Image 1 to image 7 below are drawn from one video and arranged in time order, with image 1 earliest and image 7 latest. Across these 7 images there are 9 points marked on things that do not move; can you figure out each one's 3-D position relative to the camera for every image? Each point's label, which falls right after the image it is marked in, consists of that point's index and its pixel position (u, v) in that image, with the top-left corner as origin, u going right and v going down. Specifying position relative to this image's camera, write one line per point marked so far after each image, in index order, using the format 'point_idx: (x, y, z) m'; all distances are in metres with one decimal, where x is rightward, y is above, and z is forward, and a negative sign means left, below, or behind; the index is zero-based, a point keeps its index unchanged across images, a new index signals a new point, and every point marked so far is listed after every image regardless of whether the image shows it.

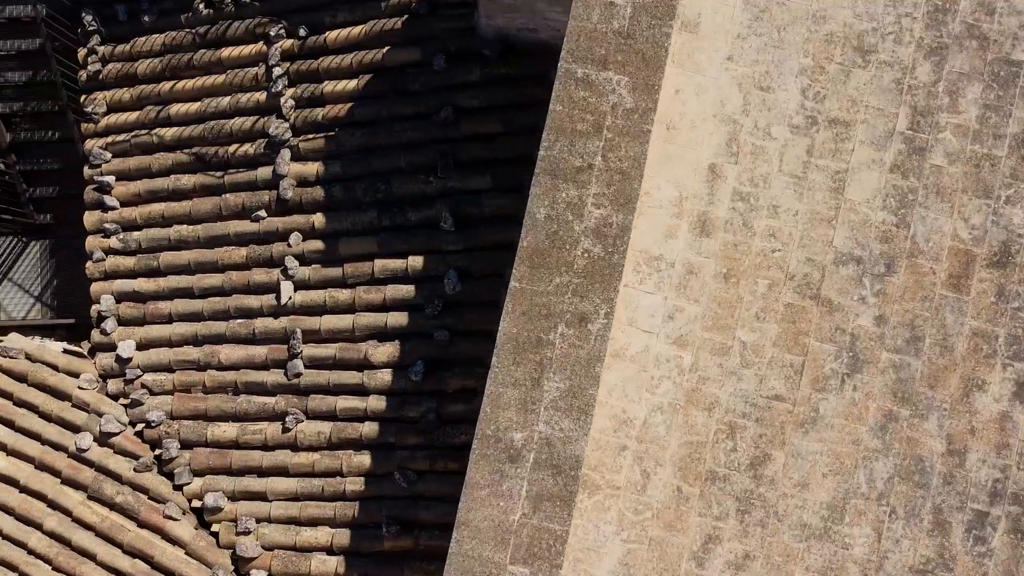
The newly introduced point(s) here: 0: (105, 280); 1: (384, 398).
0: (-5.7, +0.1, +8.3) m
1: (-1.6, -1.4, +7.4) m
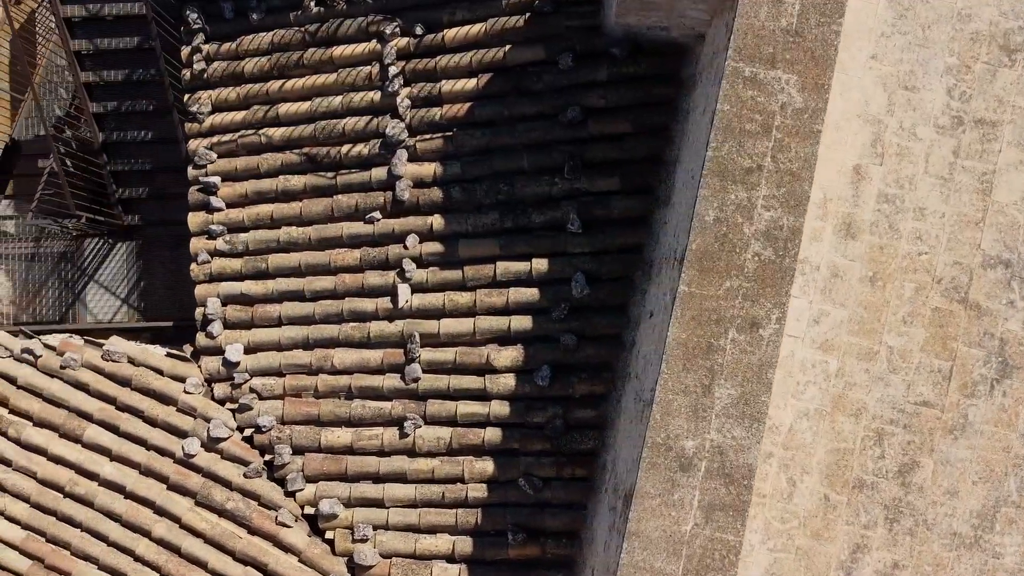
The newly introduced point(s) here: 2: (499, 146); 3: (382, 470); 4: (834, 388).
0: (-4.1, +0.1, +8.1) m
1: (0.0, -1.4, +7.3) m
2: (-0.2, +1.8, +7.4) m
3: (-1.6, -2.3, +7.5) m
4: (+3.5, -1.1, +6.4) m
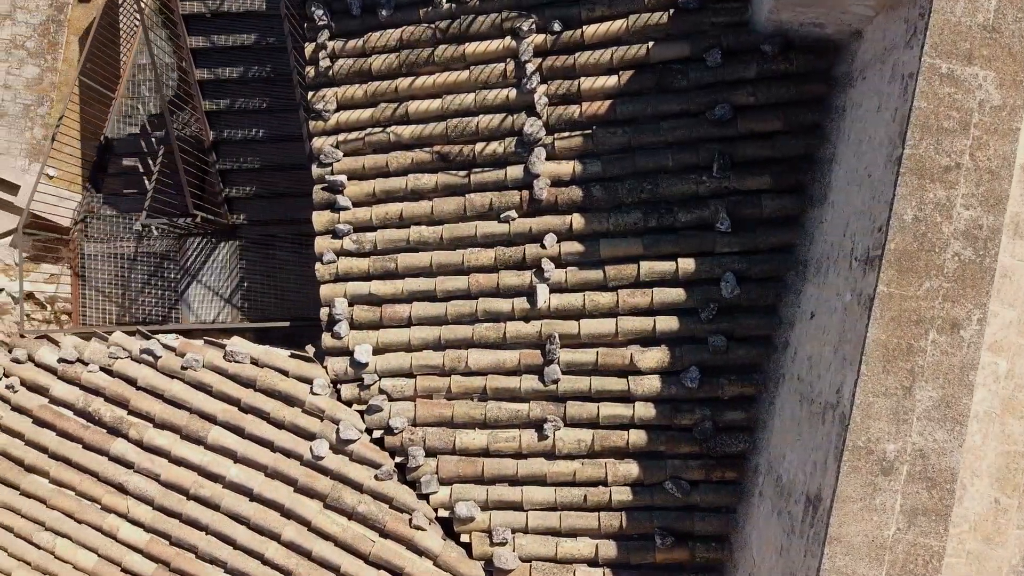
0: (-2.4, +0.1, +8.0) m
1: (+1.7, -1.4, +7.2) m
2: (+1.6, +1.8, +7.3) m
3: (+0.1, -2.3, +7.4) m
4: (+5.2, -1.1, +6.3) m
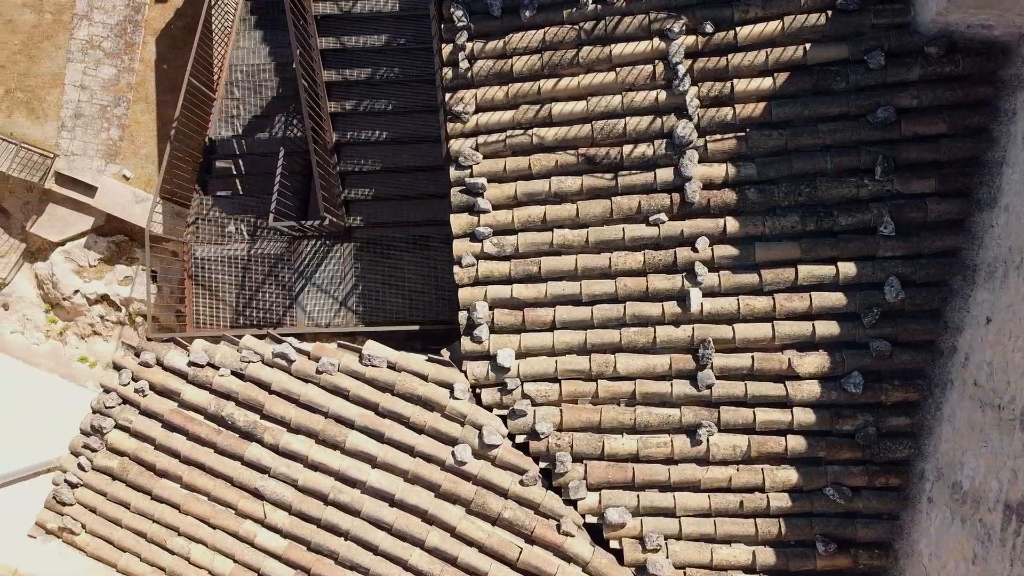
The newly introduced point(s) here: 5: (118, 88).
0: (-0.5, 0.0, +8.0) m
1: (+3.6, -1.5, +7.1) m
2: (+3.5, +1.7, +7.3) m
3: (+2.0, -2.4, +7.4) m
4: (+7.1, -1.1, +6.3) m
5: (-9.4, +4.8, +14.2) m
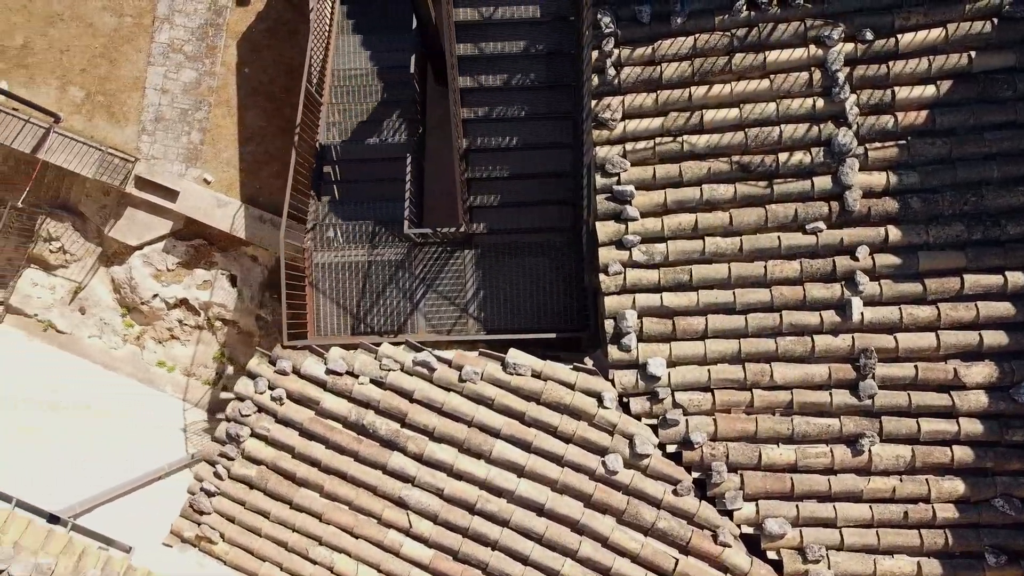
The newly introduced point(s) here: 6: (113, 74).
0: (+1.5, -0.1, +7.9) m
1: (+5.6, -1.6, +7.1) m
2: (+5.5, +1.6, +7.2) m
3: (+4.0, -2.5, +7.3) m
4: (+9.1, -1.3, +6.2) m
5: (-7.4, +4.7, +14.1) m
6: (-9.5, +5.1, +14.1) m
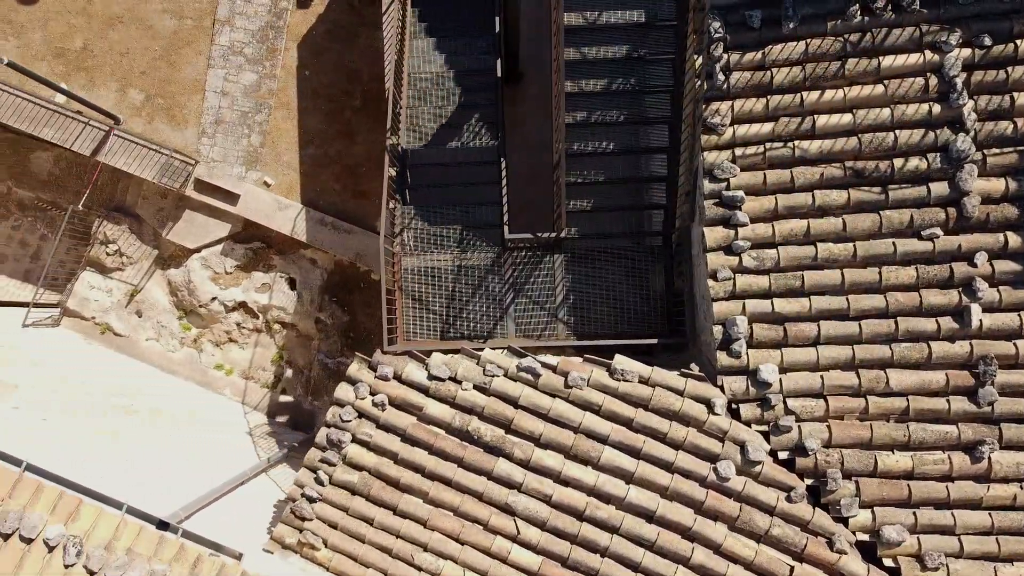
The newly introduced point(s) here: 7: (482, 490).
0: (+2.9, -0.2, +7.9) m
1: (+7.0, -1.7, +7.0) m
2: (+6.9, +1.5, +7.2) m
3: (+5.4, -2.5, +7.3) m
4: (+10.5, -1.3, +6.2) m
5: (-6.0, +4.6, +14.1) m
6: (-8.1, +5.0, +14.1) m
7: (-0.4, -2.7, +8.0) m
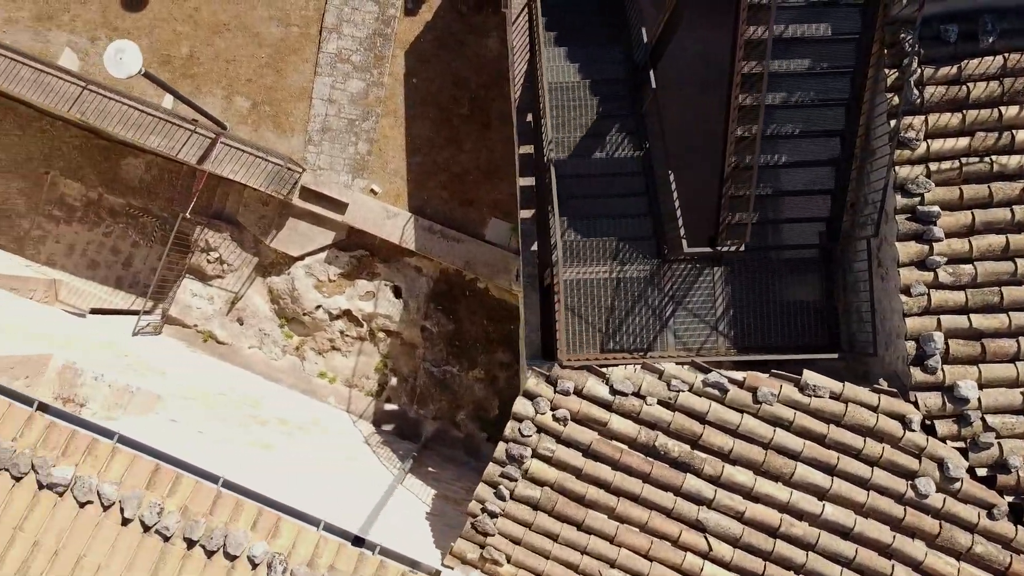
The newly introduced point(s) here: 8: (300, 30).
0: (+5.5, -0.4, +7.8) m
1: (+9.5, -1.9, +7.0) m
2: (+9.4, +1.3, +7.1) m
3: (+7.9, -2.8, +7.2) m
4: (+13.1, -1.5, +6.1) m
5: (-3.4, +4.4, +14.0) m
6: (-5.5, +4.8, +14.1) m
7: (+2.1, -2.9, +8.0) m
8: (-5.0, +6.1, +14.1) m
